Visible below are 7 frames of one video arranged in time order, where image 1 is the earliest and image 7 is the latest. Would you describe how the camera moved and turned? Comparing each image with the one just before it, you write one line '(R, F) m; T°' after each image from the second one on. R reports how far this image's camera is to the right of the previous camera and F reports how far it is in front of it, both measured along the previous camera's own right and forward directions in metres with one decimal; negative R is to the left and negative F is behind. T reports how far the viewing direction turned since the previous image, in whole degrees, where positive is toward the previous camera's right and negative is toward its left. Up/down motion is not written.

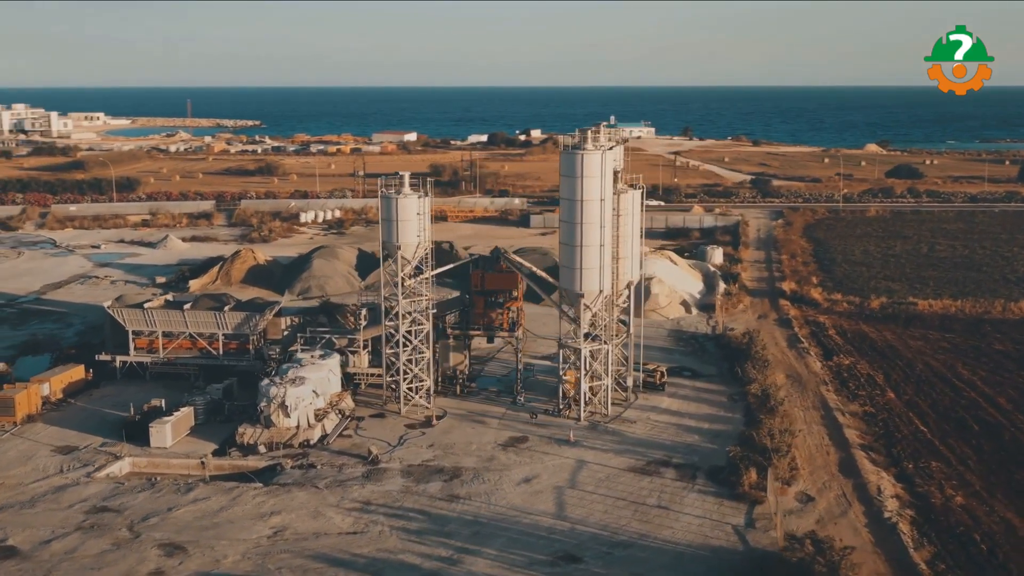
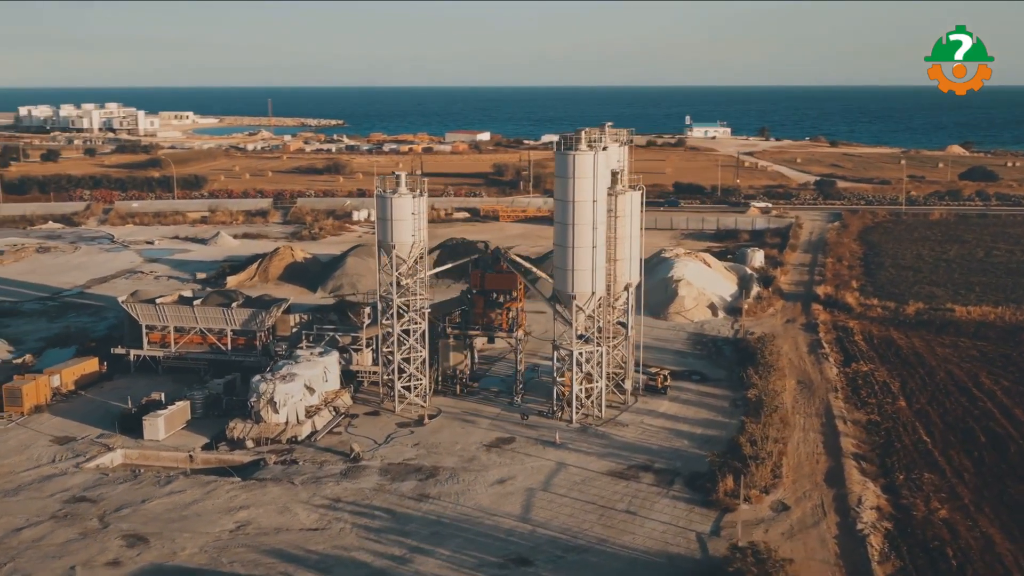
(+2.0, +0.1) m; -4°
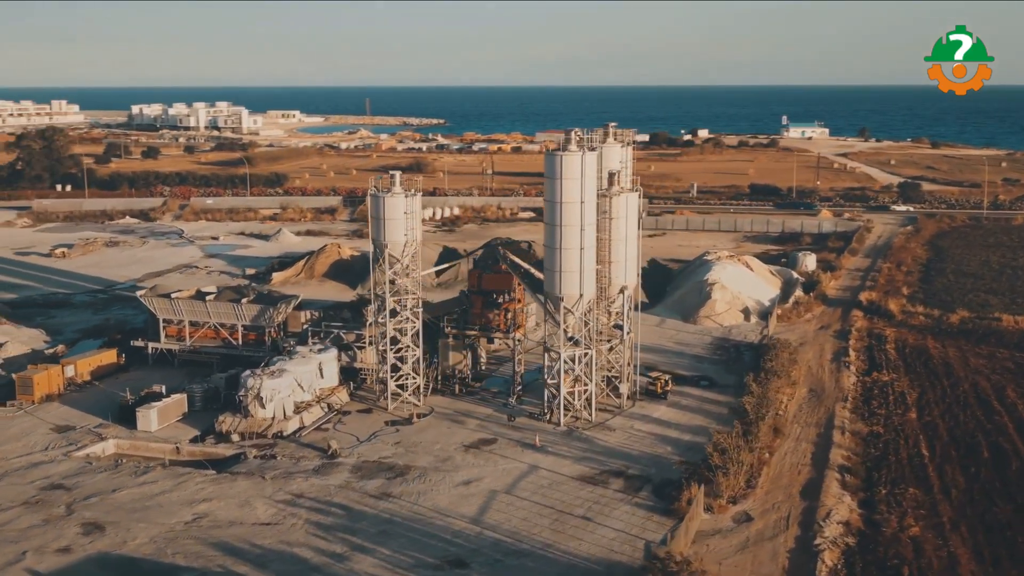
(+2.5, +0.2) m; -5°
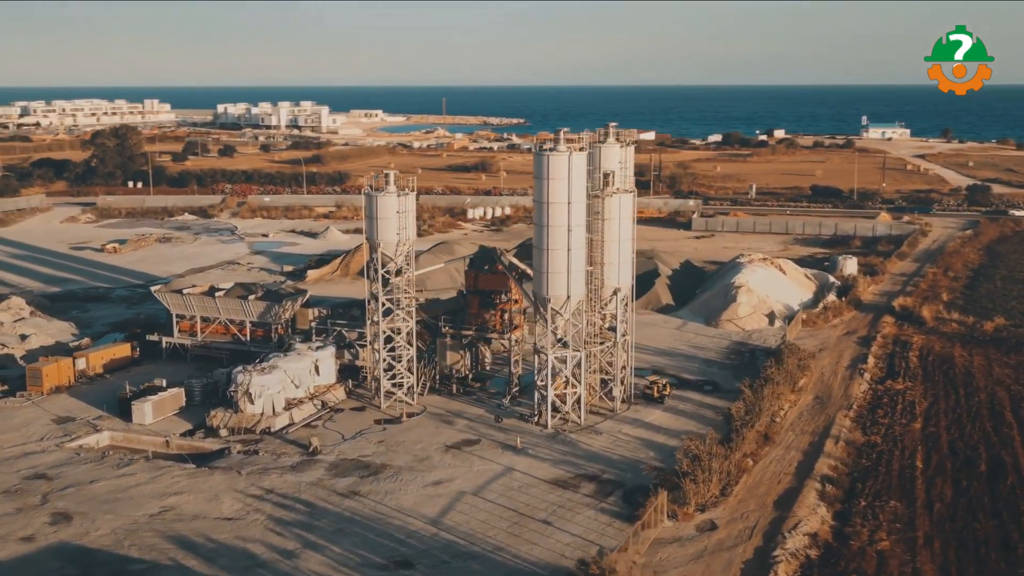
(+2.1, +0.2) m; -4°
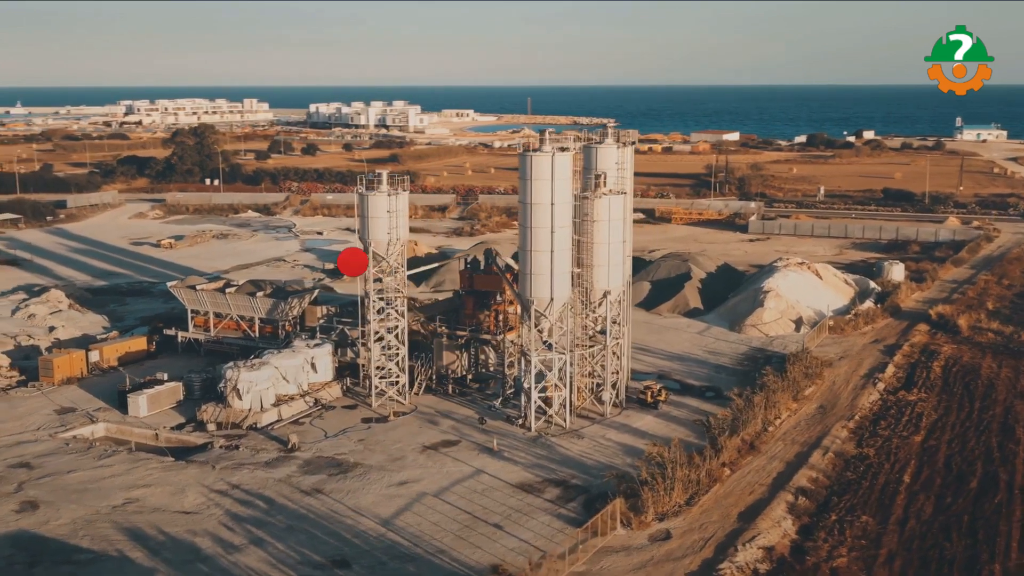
(+2.4, +0.3) m; -5°
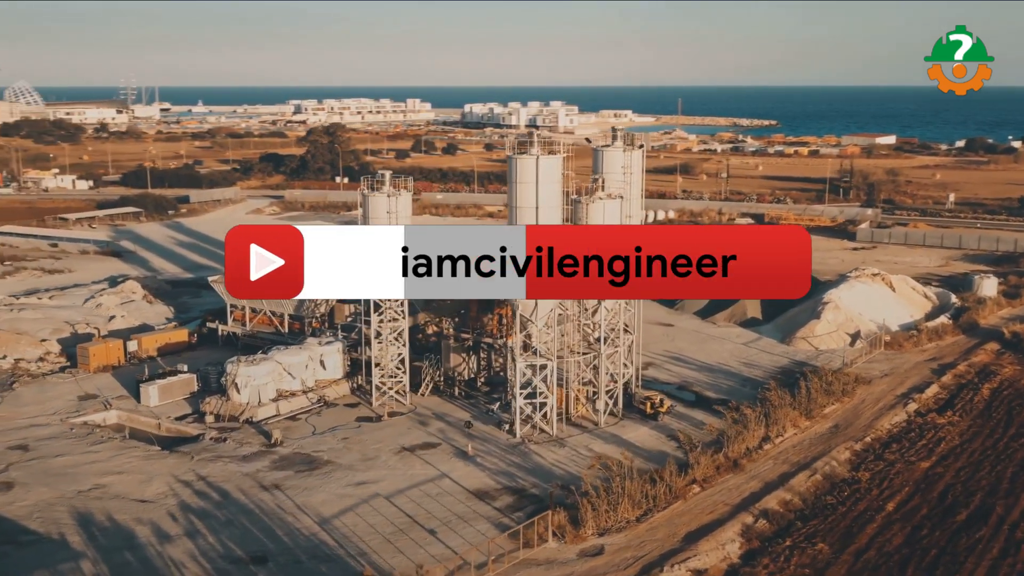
(+3.7, +0.5) m; -8°
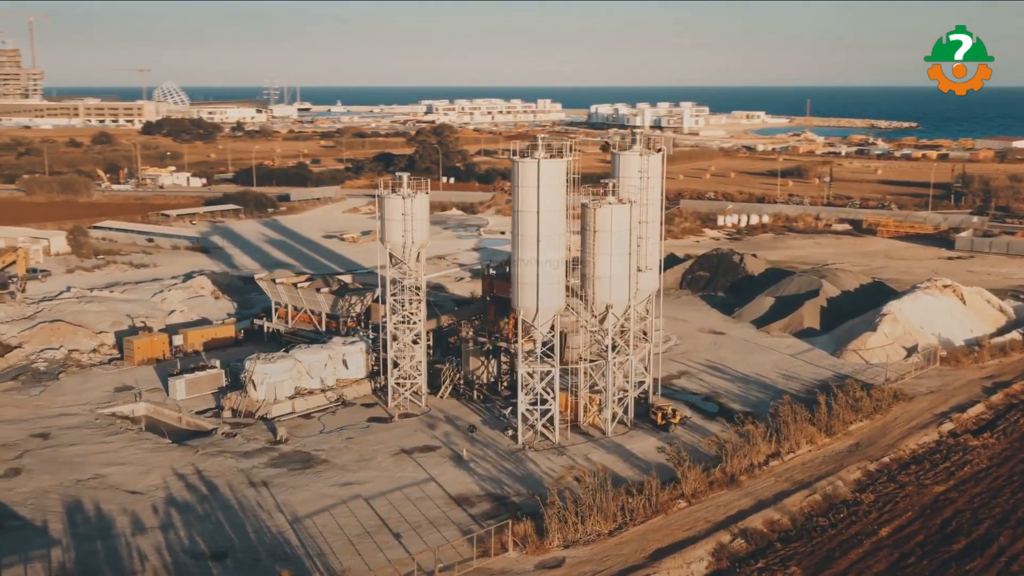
(+2.7, +0.3) m; -7°
